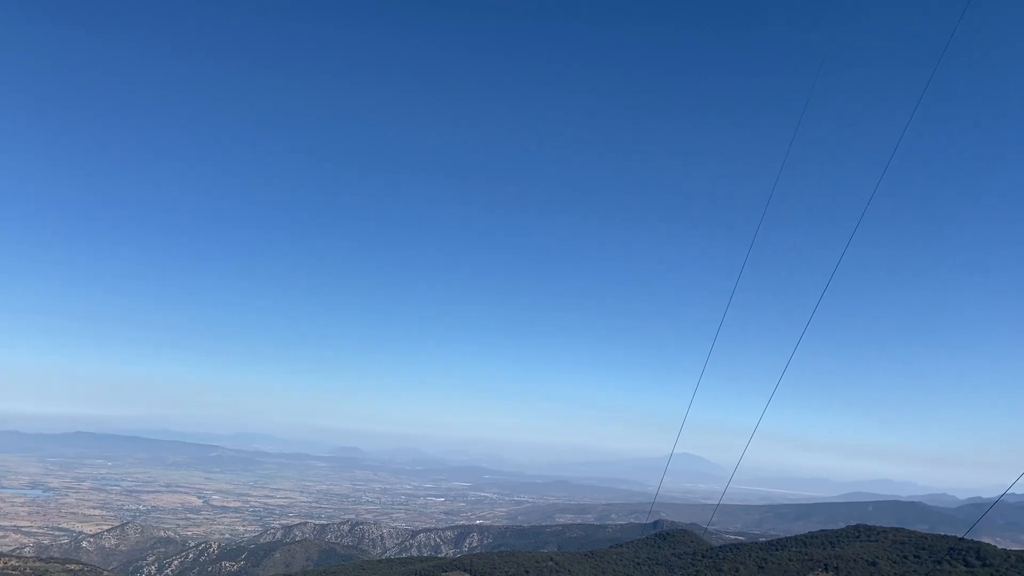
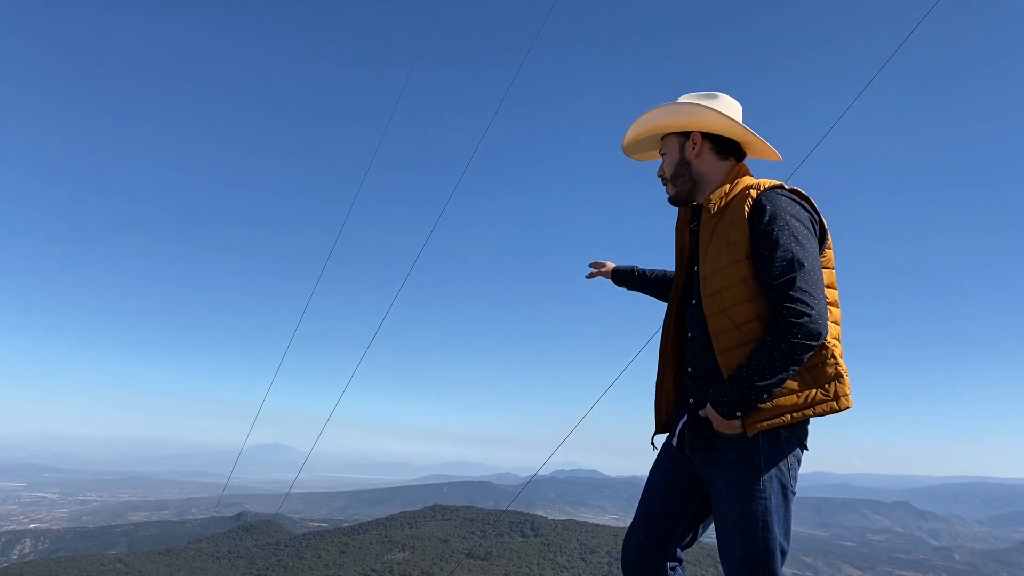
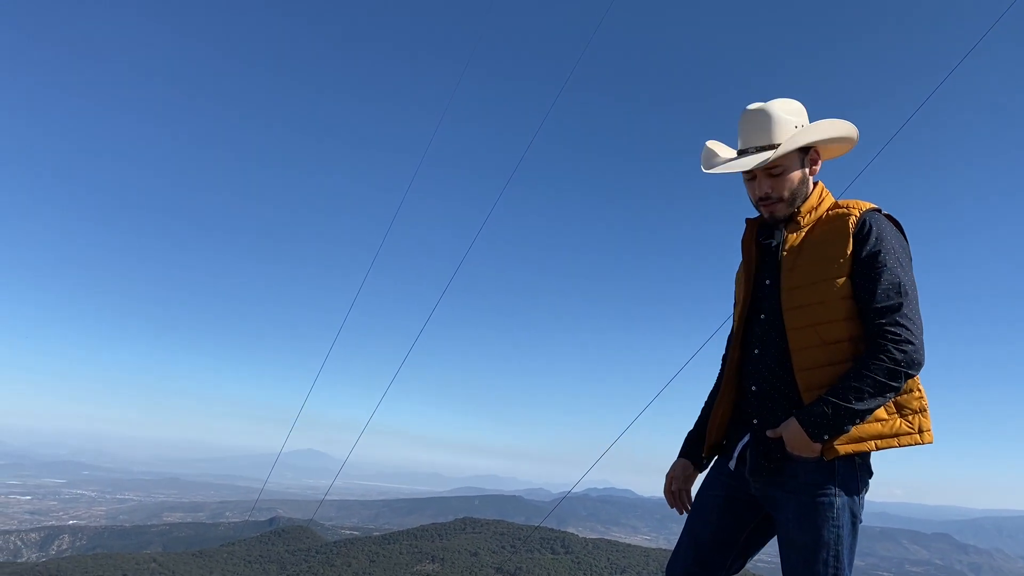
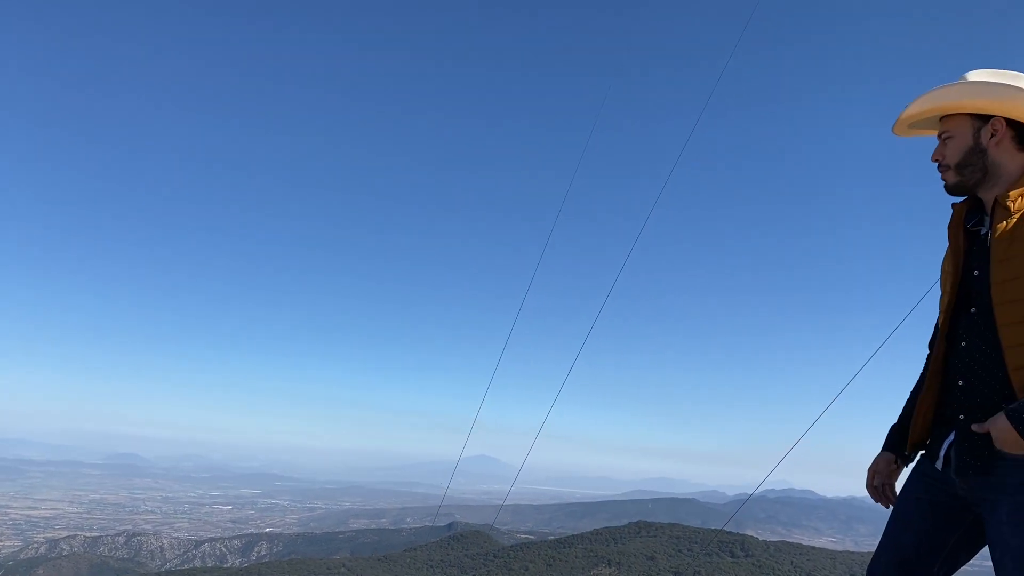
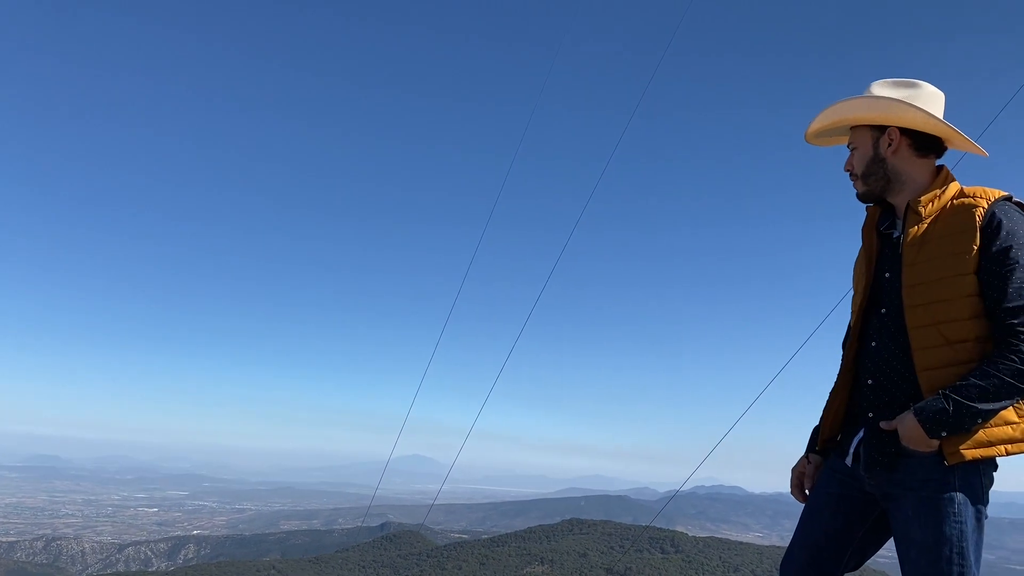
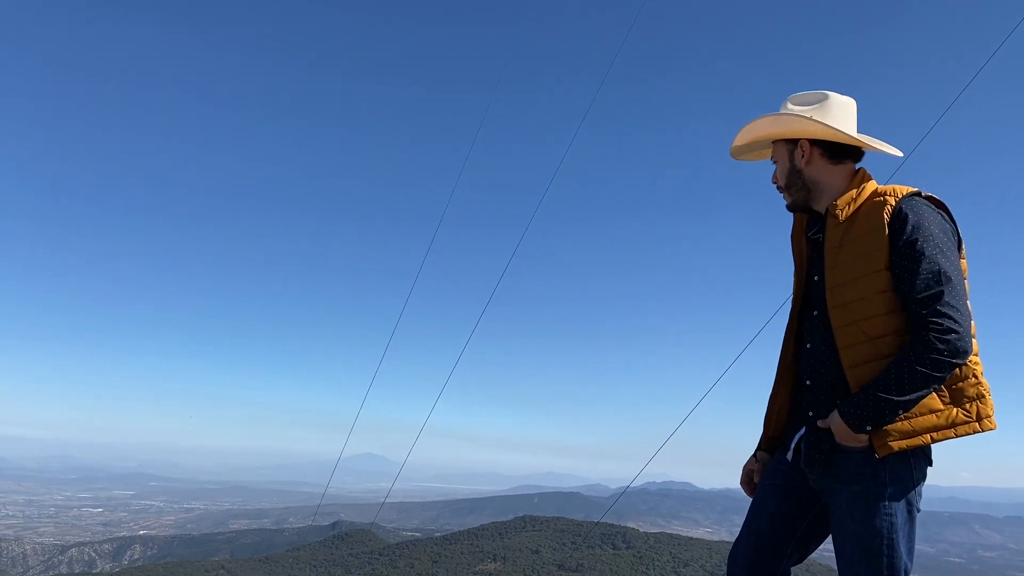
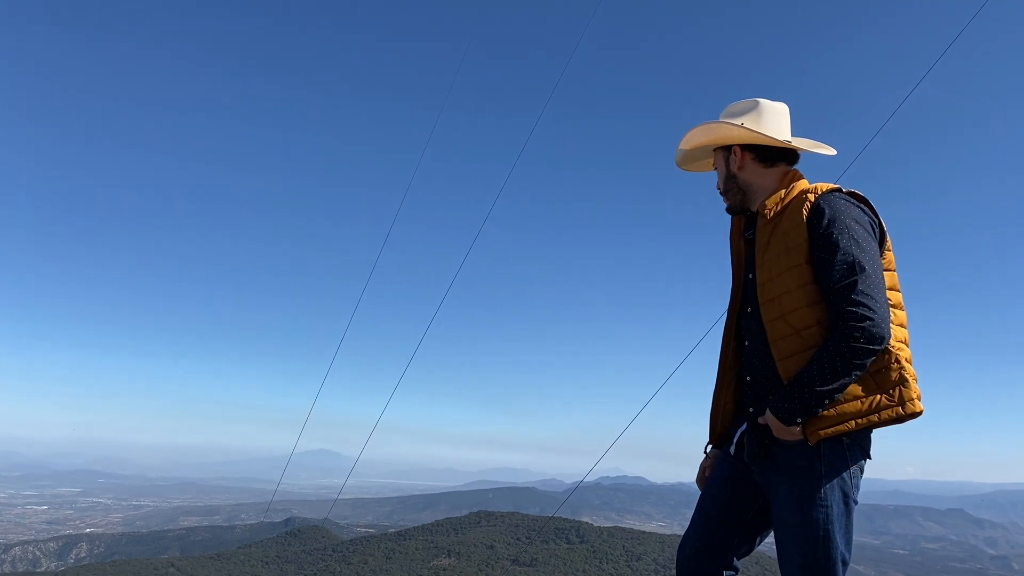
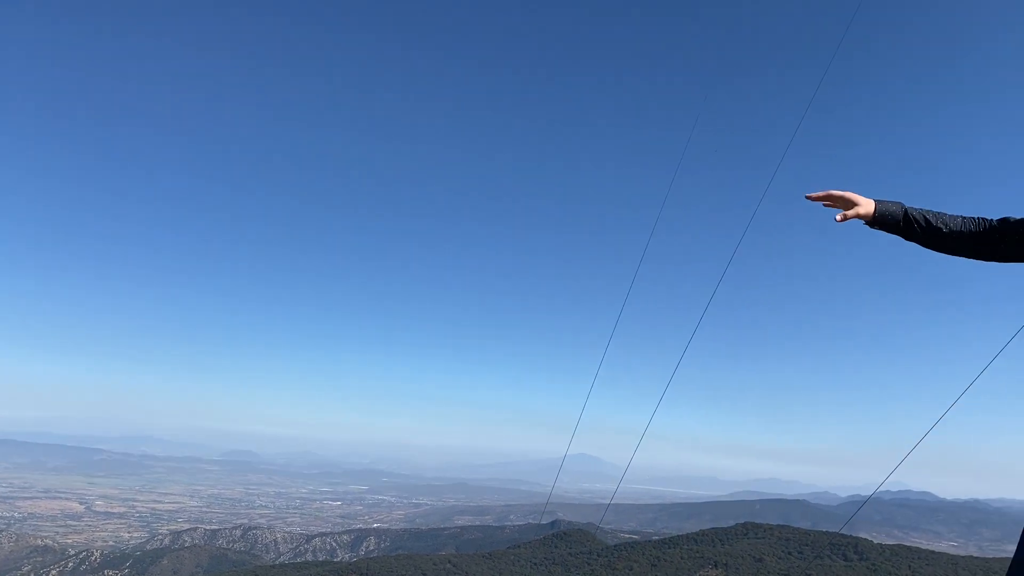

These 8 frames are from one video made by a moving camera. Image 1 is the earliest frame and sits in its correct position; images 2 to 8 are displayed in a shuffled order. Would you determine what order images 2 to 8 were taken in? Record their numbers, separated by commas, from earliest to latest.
8, 4, 5, 6, 7, 2, 3
